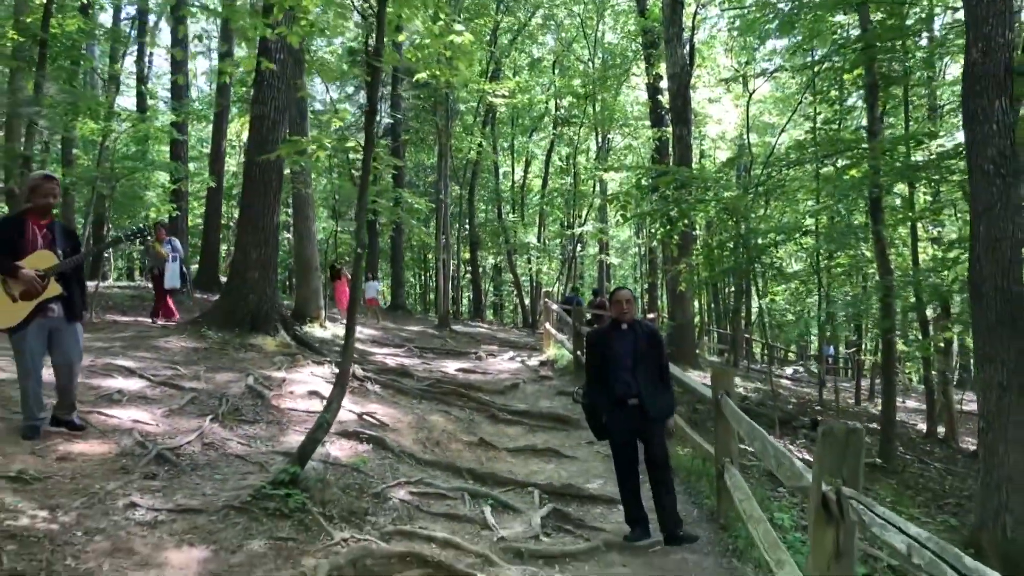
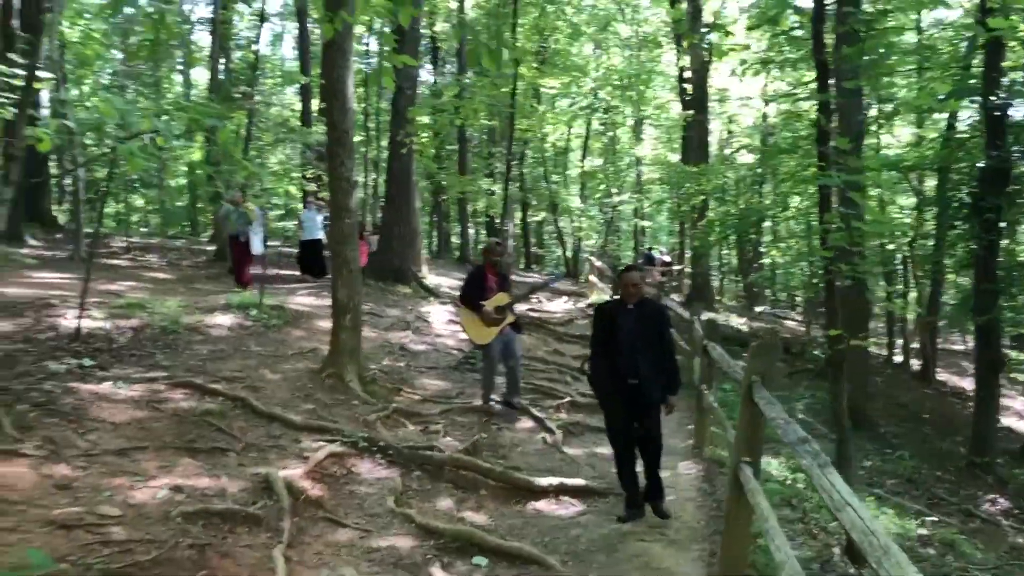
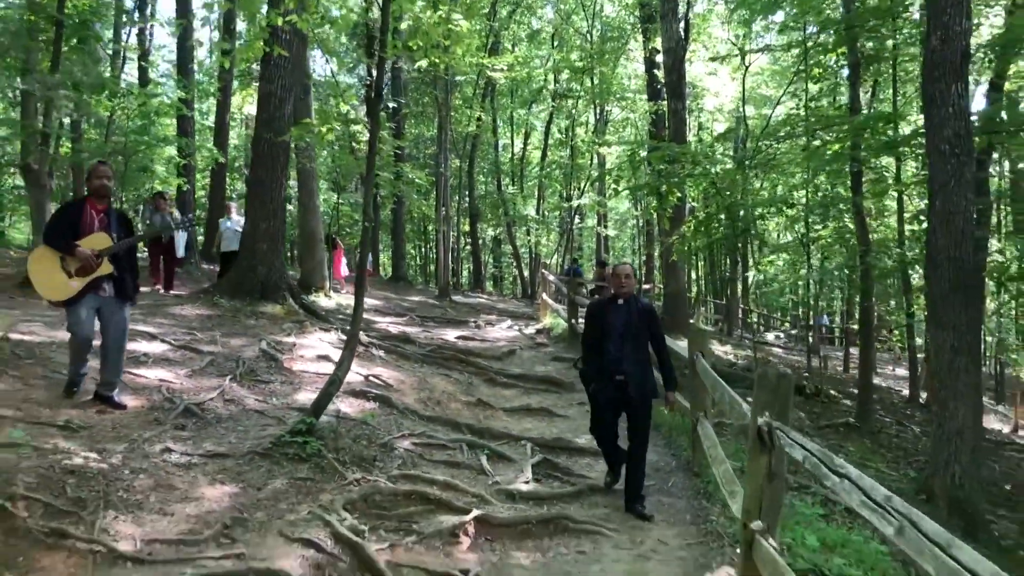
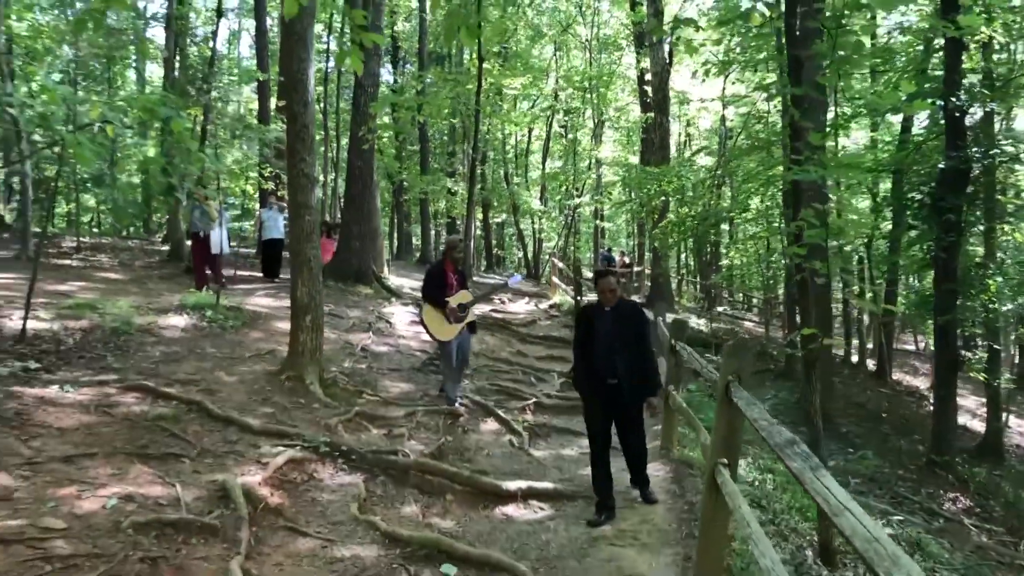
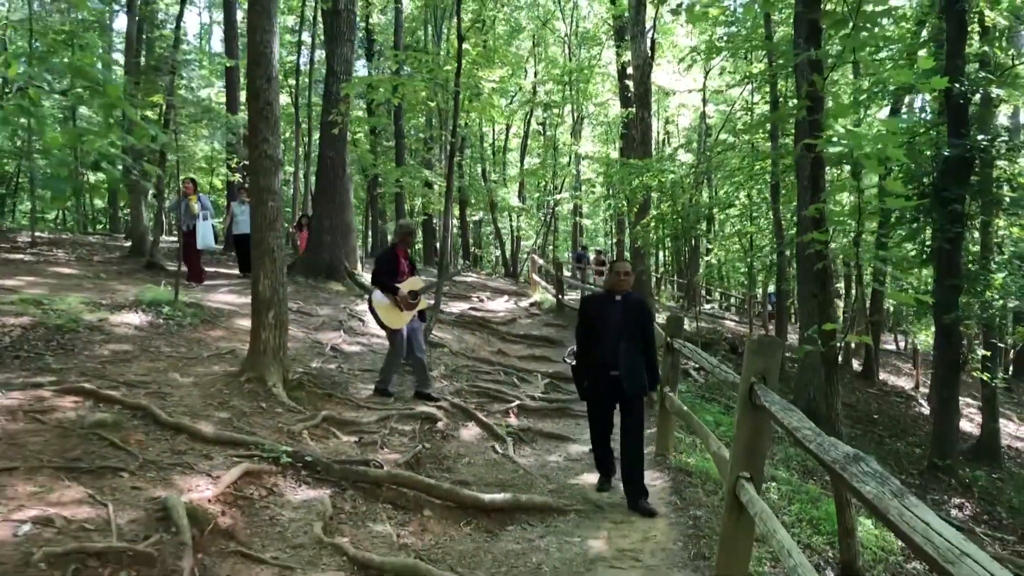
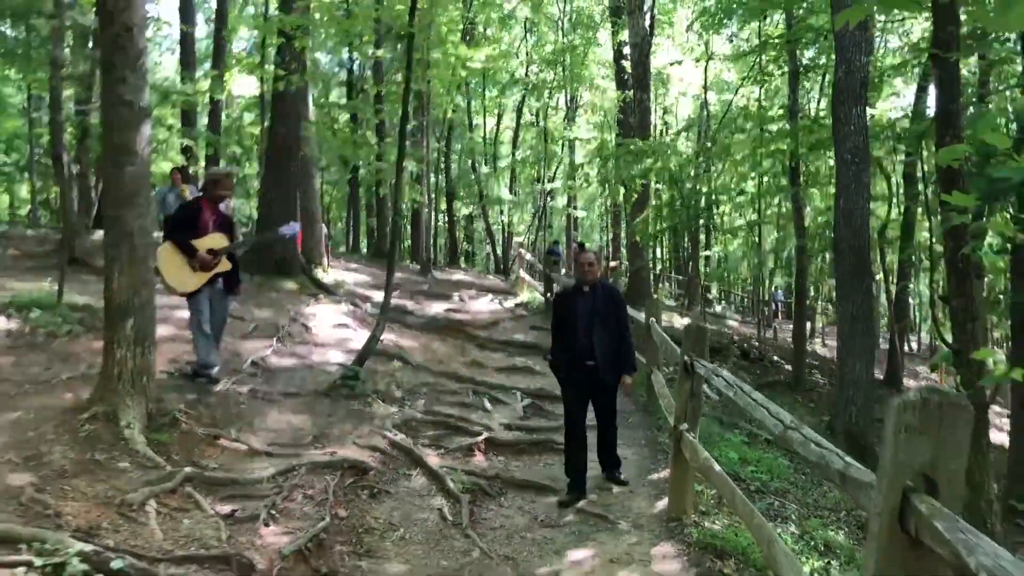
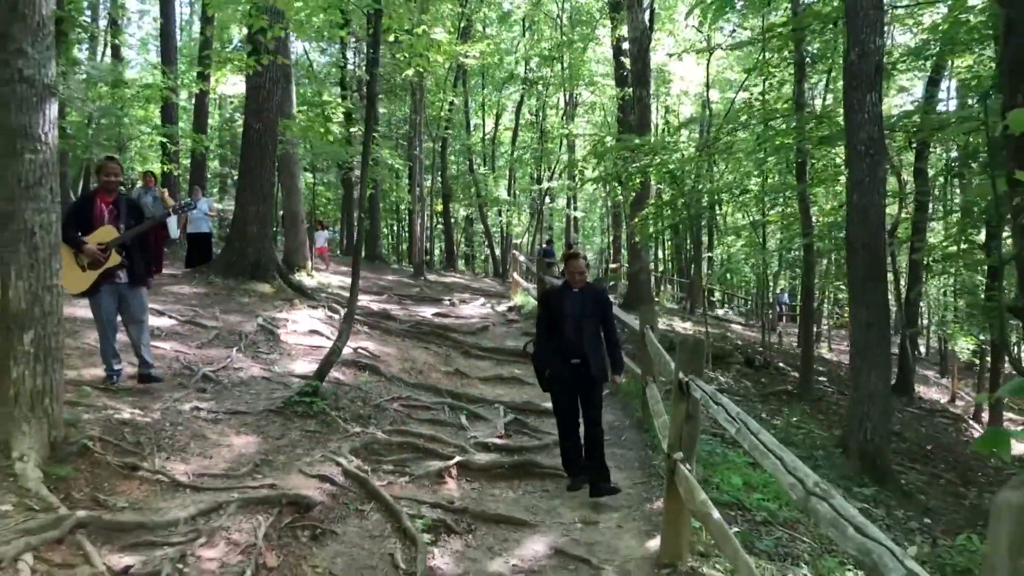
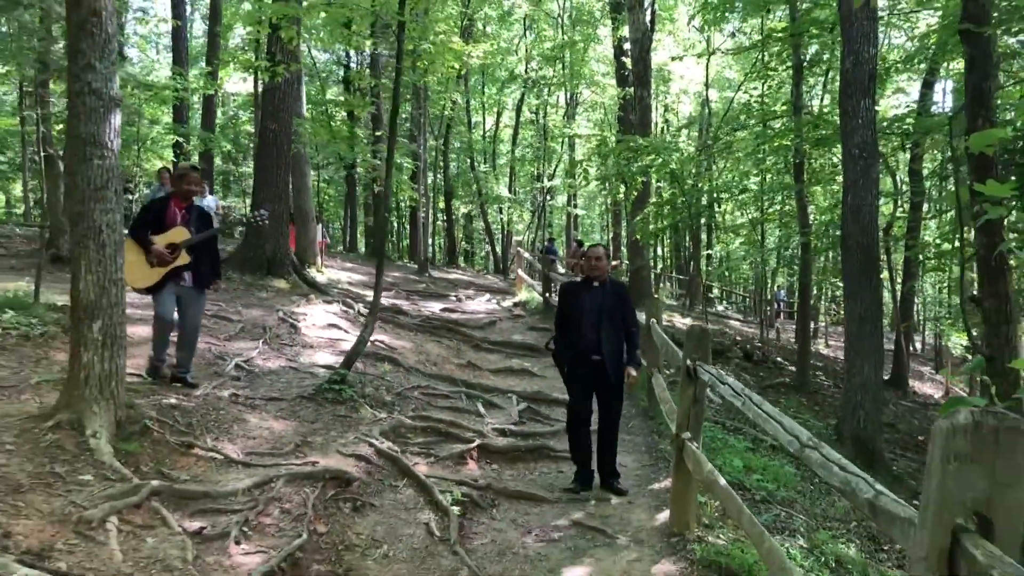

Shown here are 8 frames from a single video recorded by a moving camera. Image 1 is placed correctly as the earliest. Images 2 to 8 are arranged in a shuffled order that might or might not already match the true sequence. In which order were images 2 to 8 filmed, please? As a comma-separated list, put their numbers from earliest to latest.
3, 7, 8, 6, 5, 4, 2
